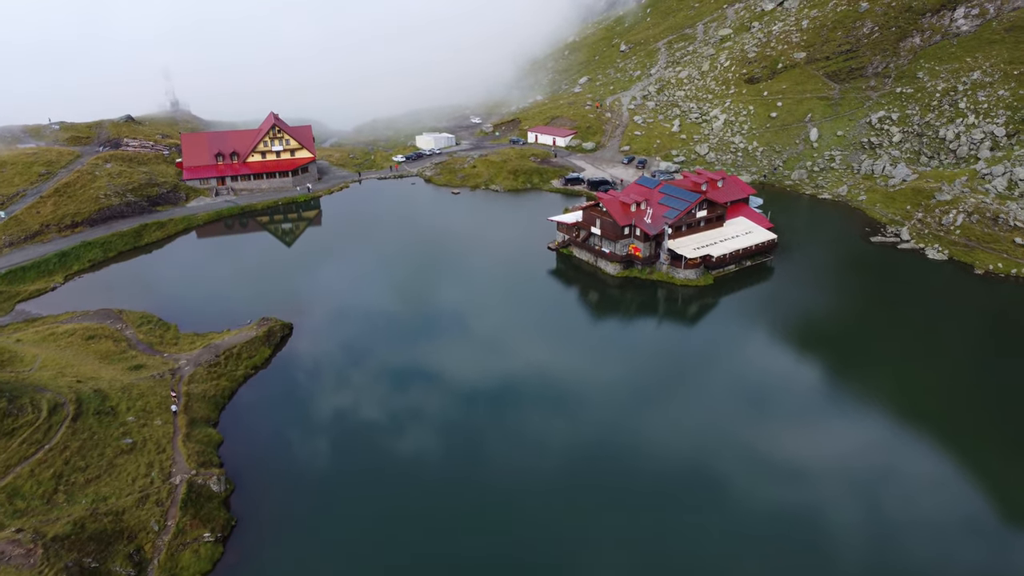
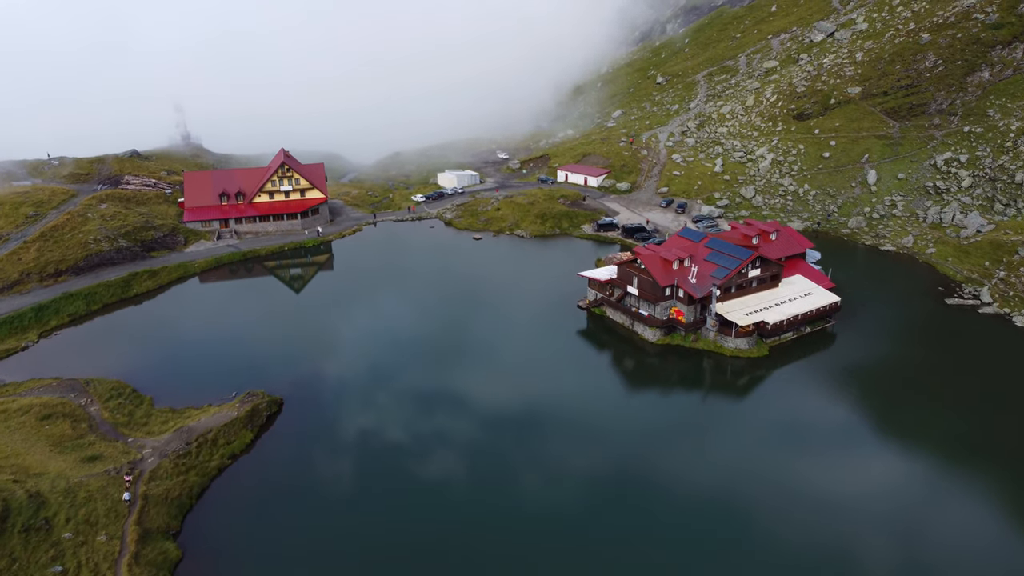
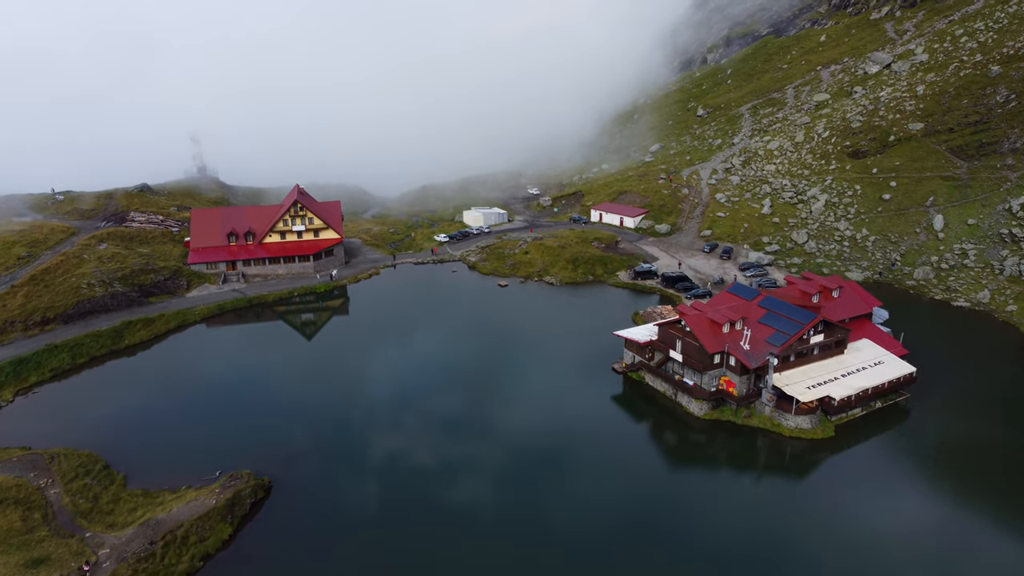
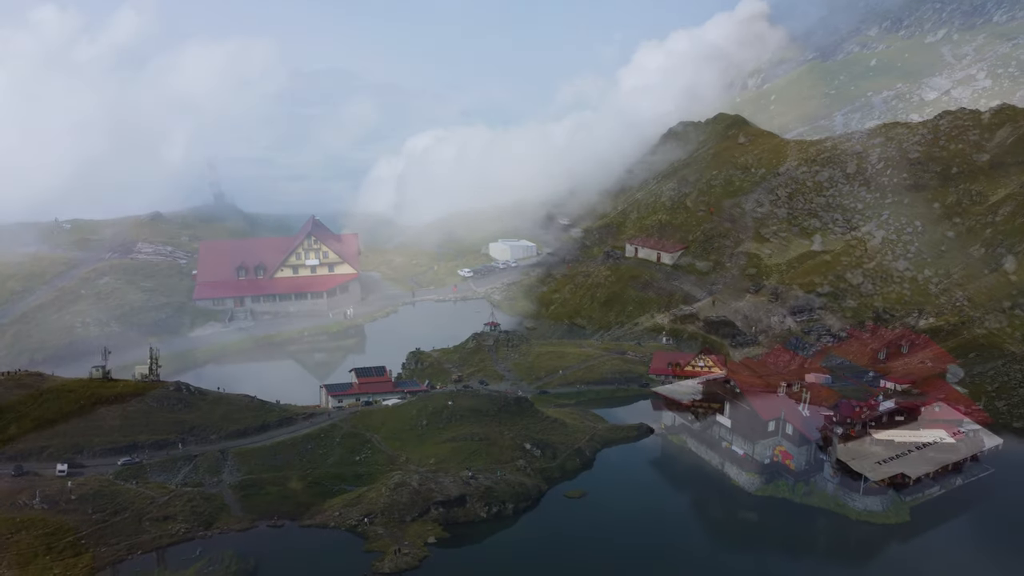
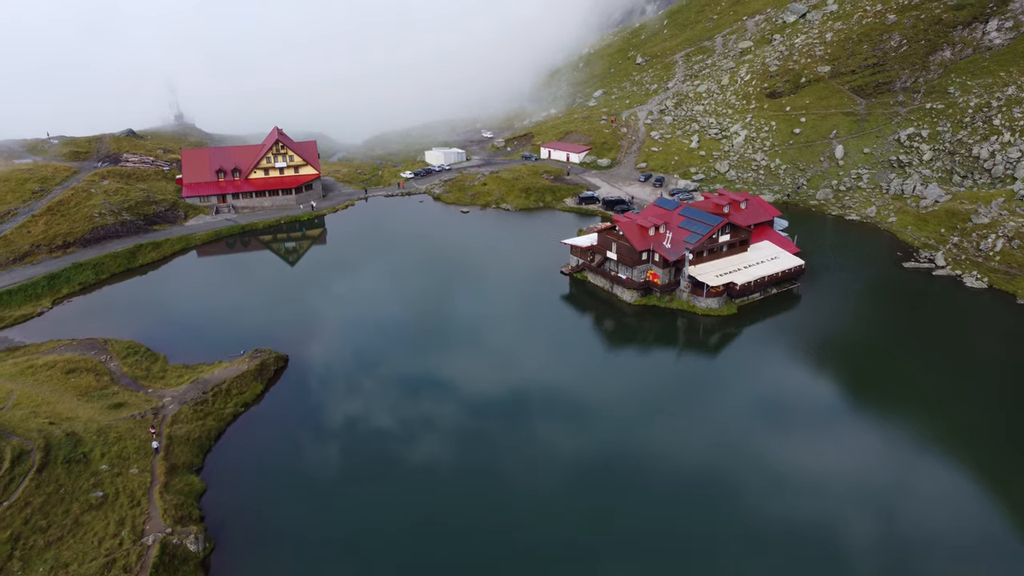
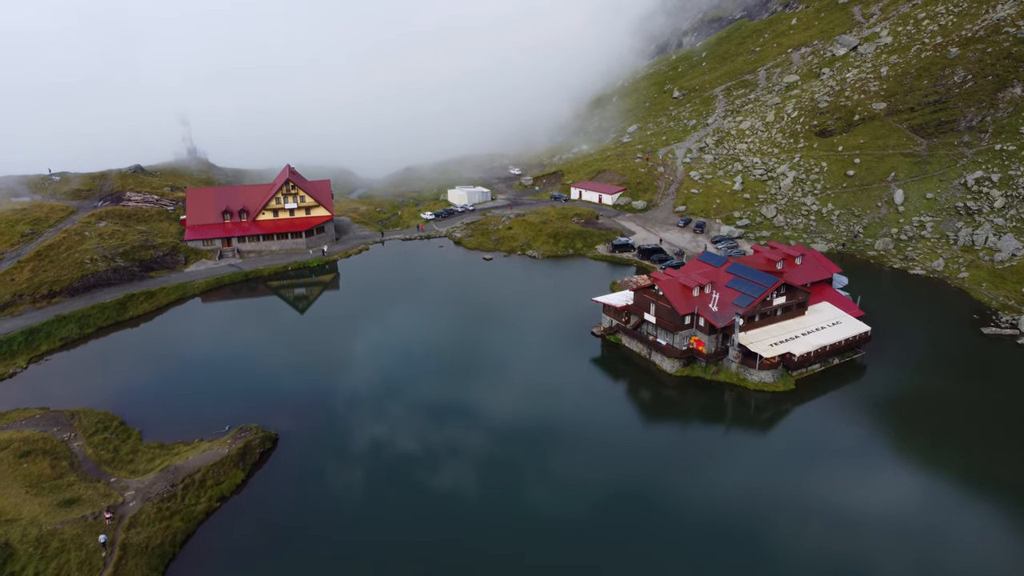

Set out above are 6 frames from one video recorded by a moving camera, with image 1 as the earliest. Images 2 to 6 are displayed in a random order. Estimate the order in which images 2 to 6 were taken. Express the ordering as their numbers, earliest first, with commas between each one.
5, 2, 6, 3, 4
